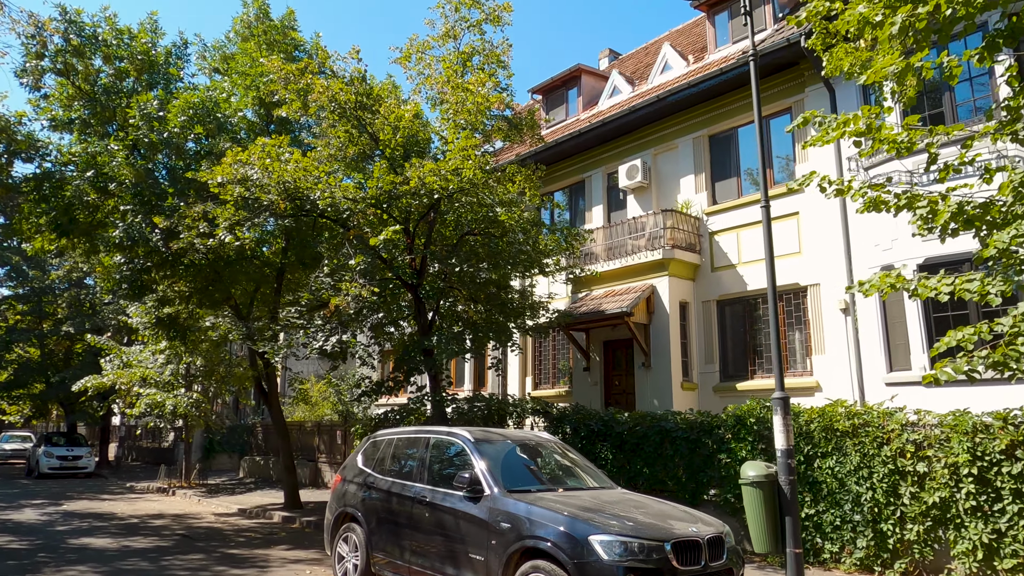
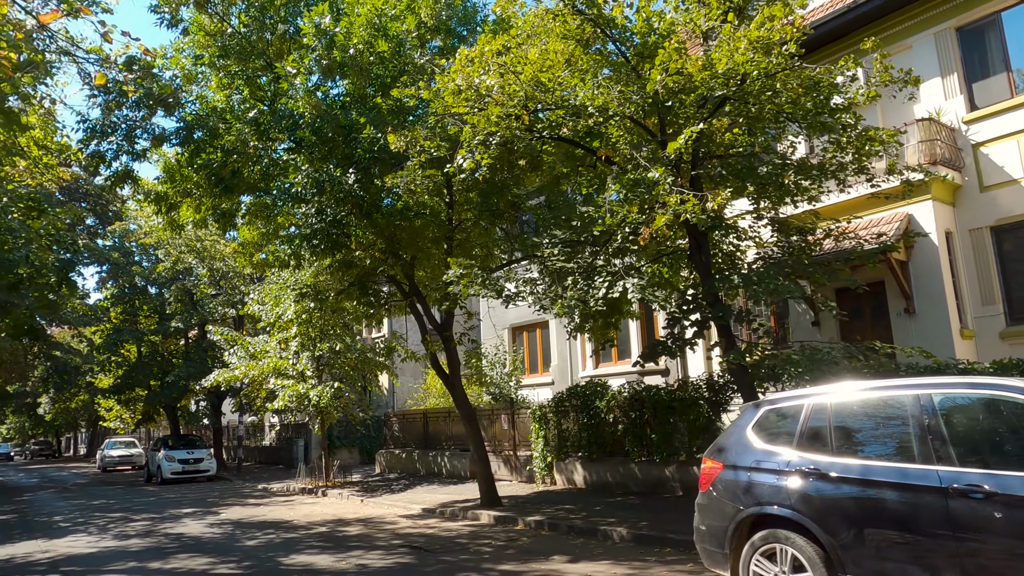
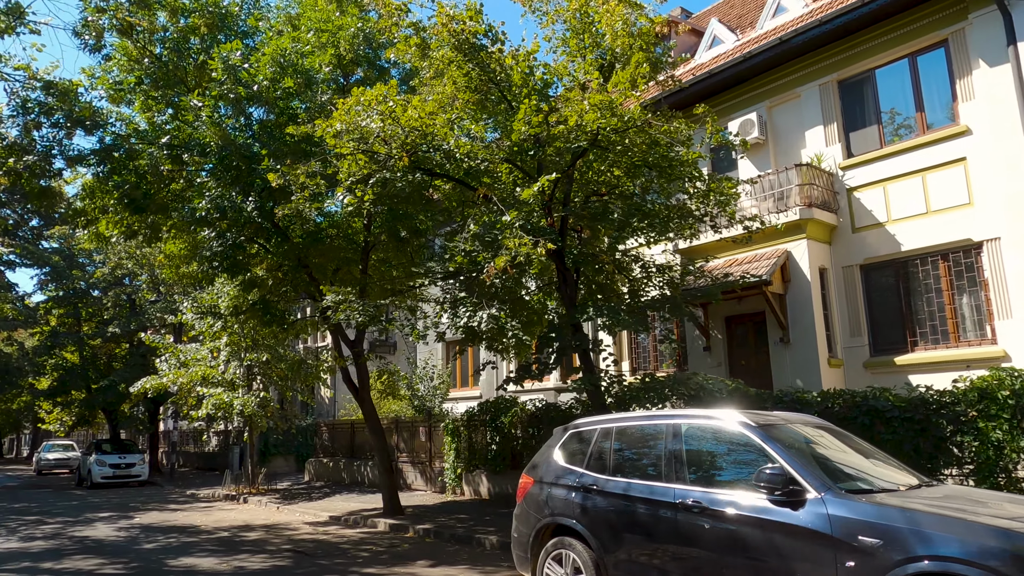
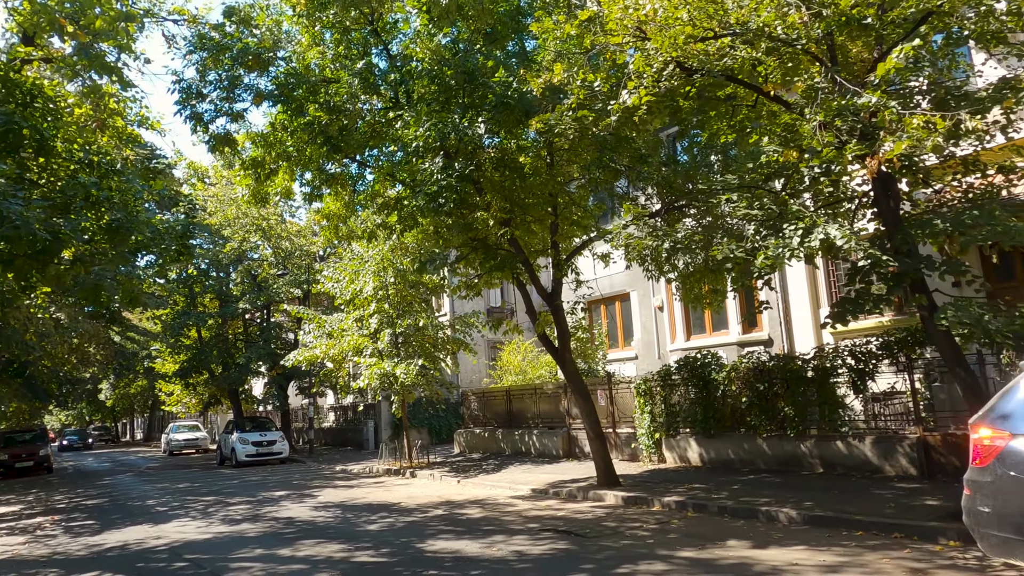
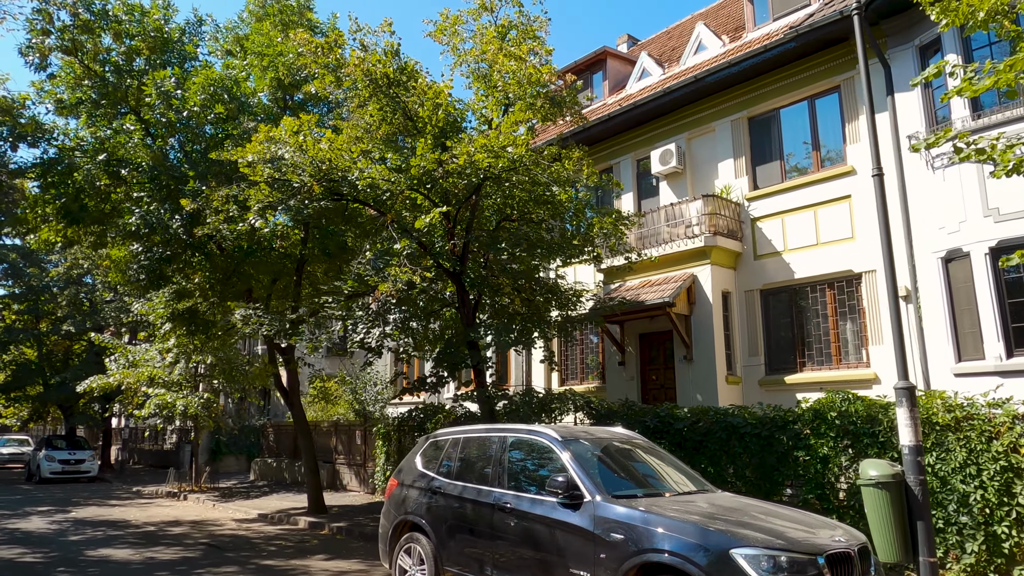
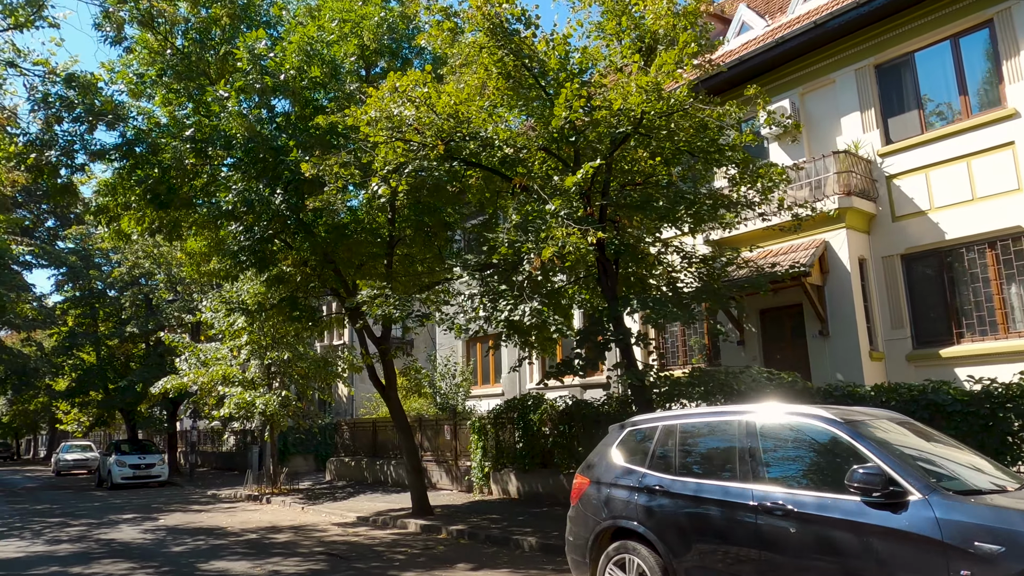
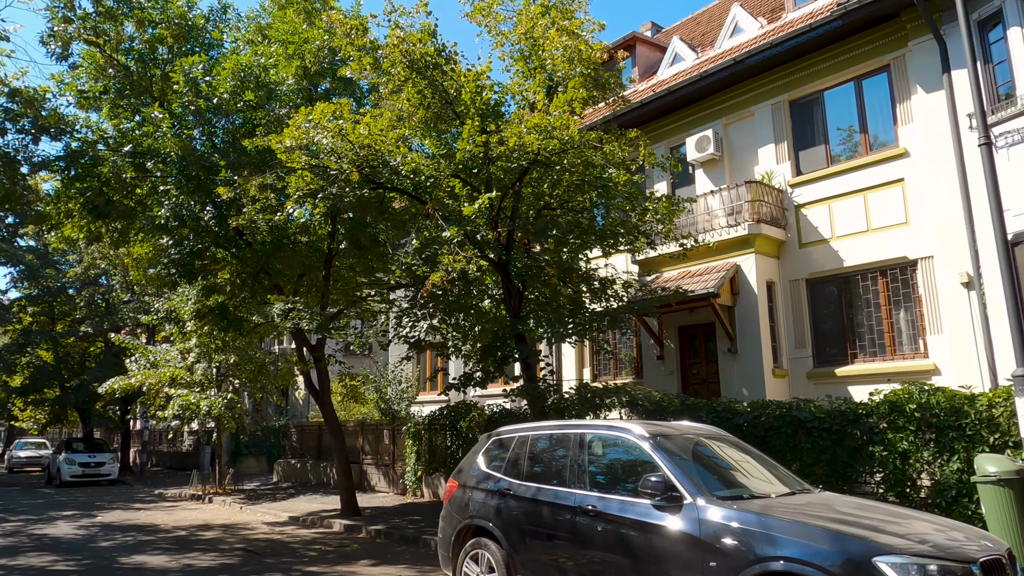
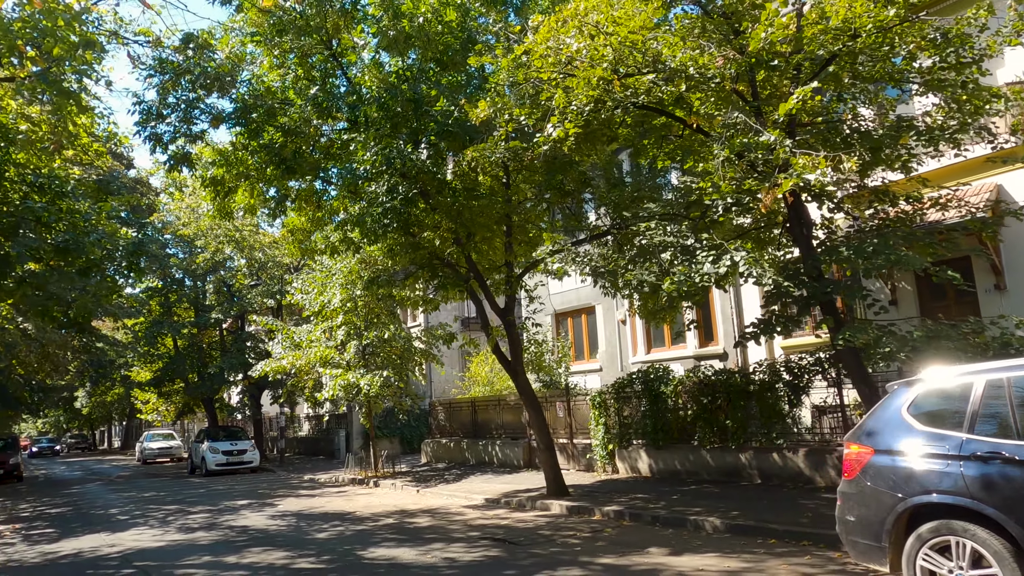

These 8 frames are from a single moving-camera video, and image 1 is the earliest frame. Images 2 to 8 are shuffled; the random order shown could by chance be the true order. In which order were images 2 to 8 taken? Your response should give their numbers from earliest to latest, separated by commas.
5, 7, 3, 6, 2, 8, 4
